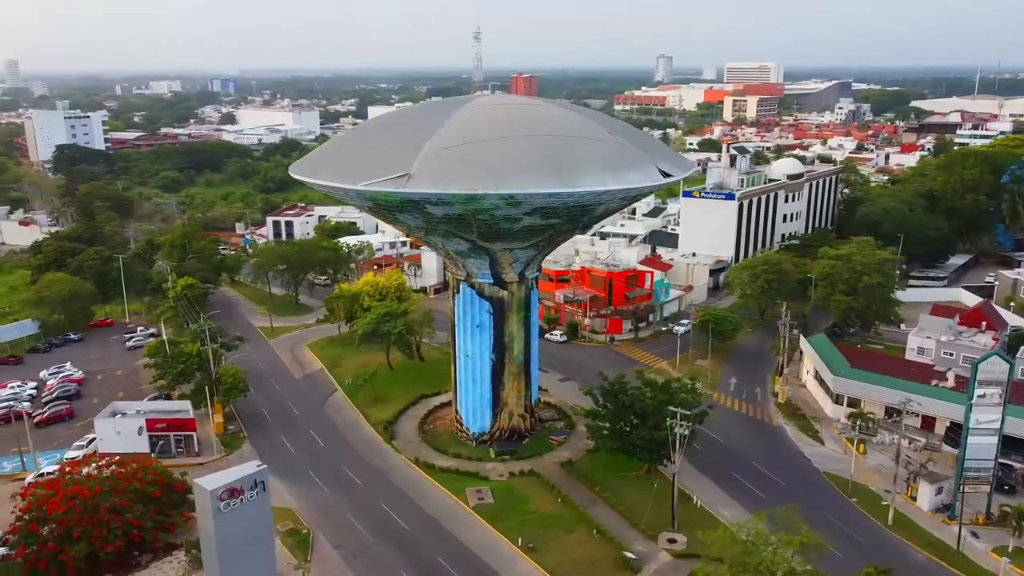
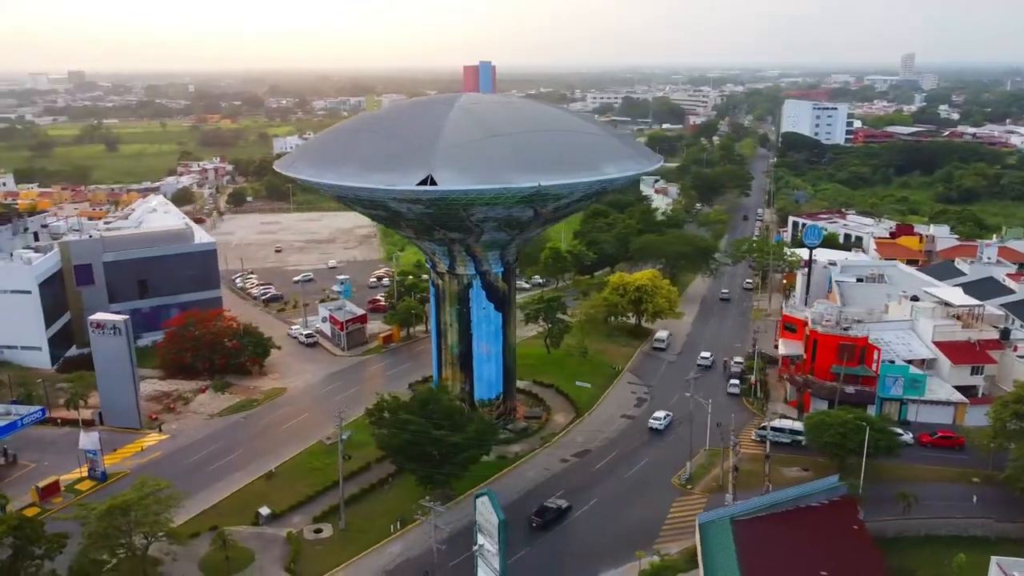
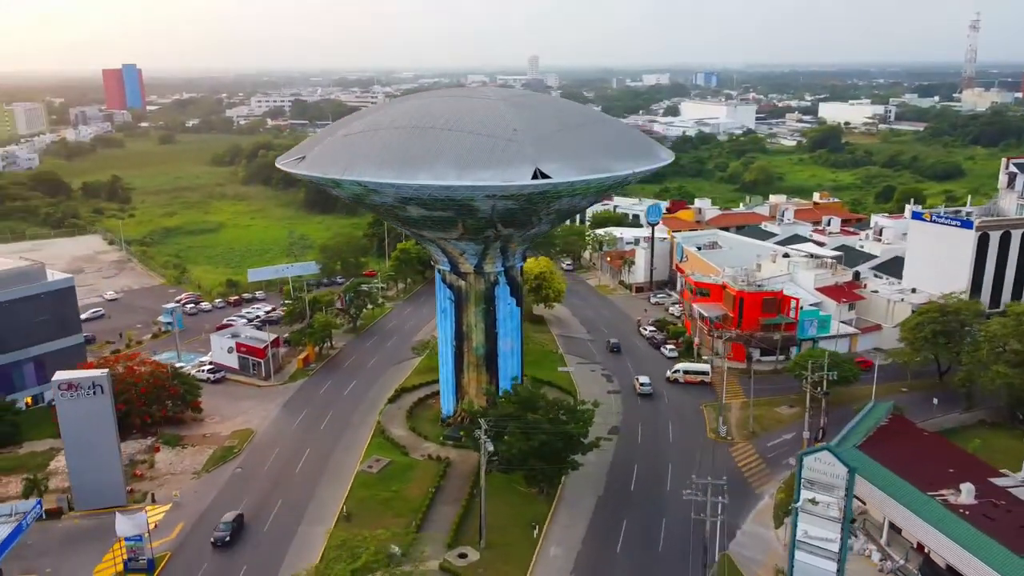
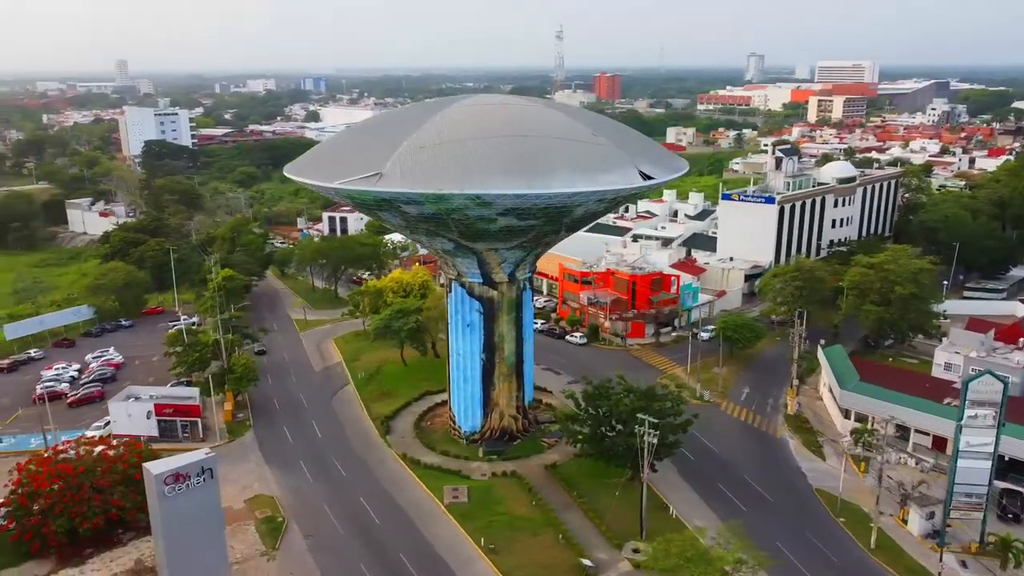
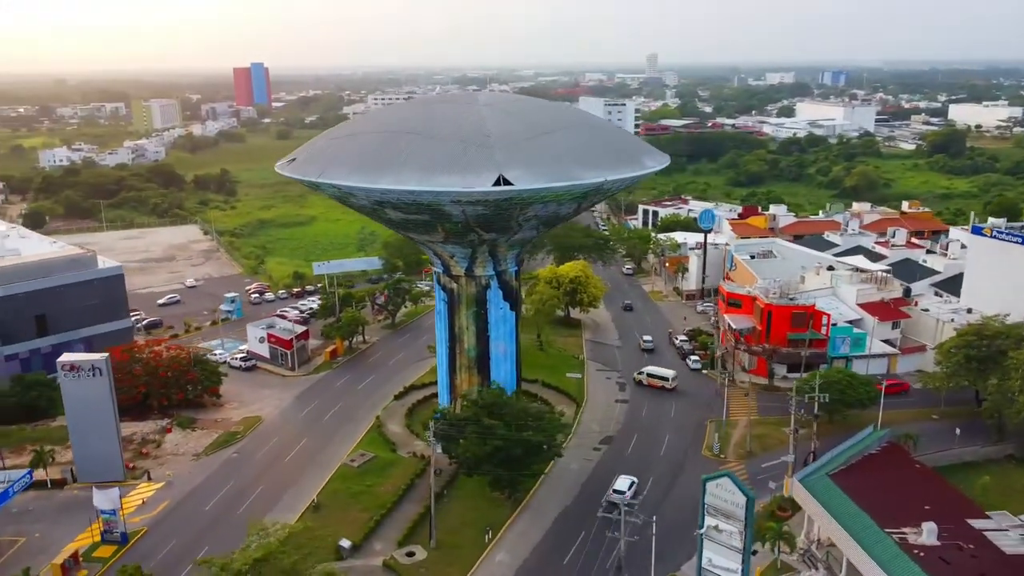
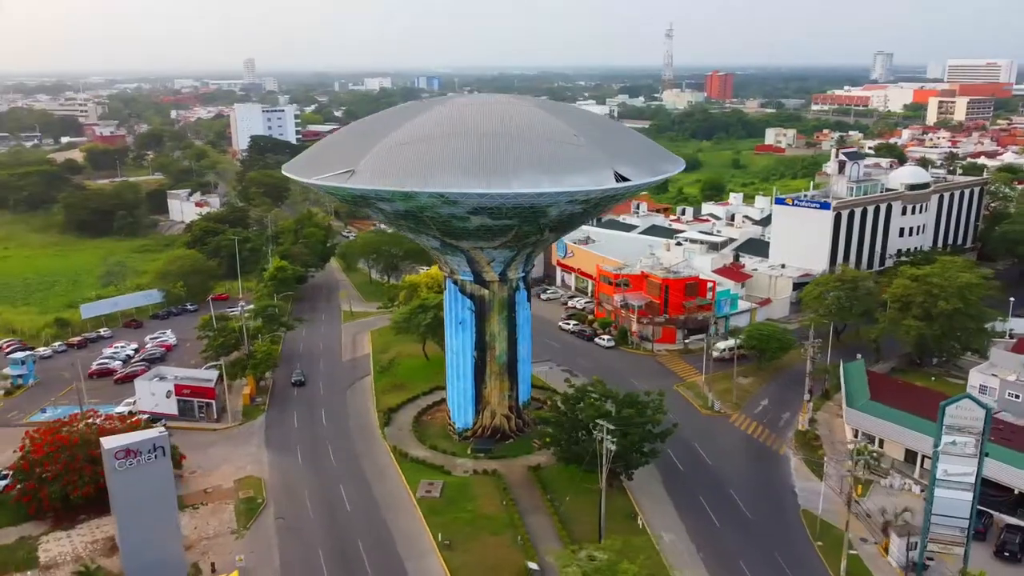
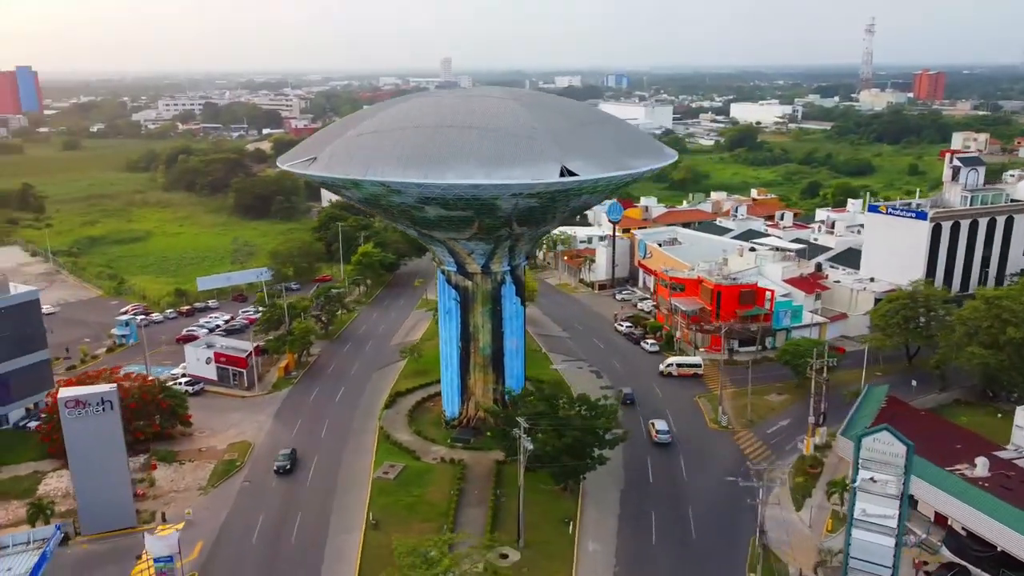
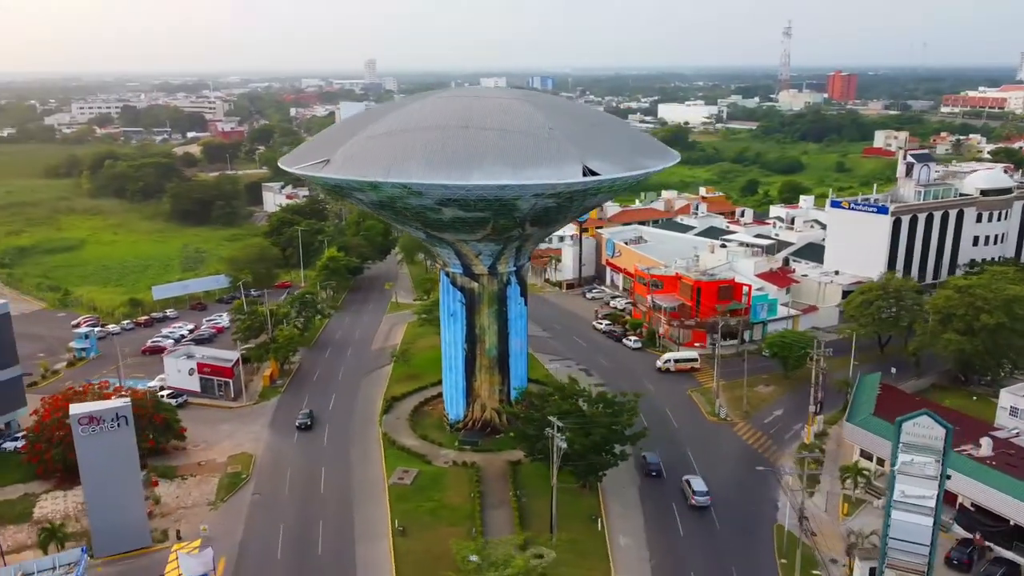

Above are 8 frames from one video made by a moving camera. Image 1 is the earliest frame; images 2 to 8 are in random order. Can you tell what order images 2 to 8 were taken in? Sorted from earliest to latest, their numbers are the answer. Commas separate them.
4, 6, 8, 7, 3, 5, 2
